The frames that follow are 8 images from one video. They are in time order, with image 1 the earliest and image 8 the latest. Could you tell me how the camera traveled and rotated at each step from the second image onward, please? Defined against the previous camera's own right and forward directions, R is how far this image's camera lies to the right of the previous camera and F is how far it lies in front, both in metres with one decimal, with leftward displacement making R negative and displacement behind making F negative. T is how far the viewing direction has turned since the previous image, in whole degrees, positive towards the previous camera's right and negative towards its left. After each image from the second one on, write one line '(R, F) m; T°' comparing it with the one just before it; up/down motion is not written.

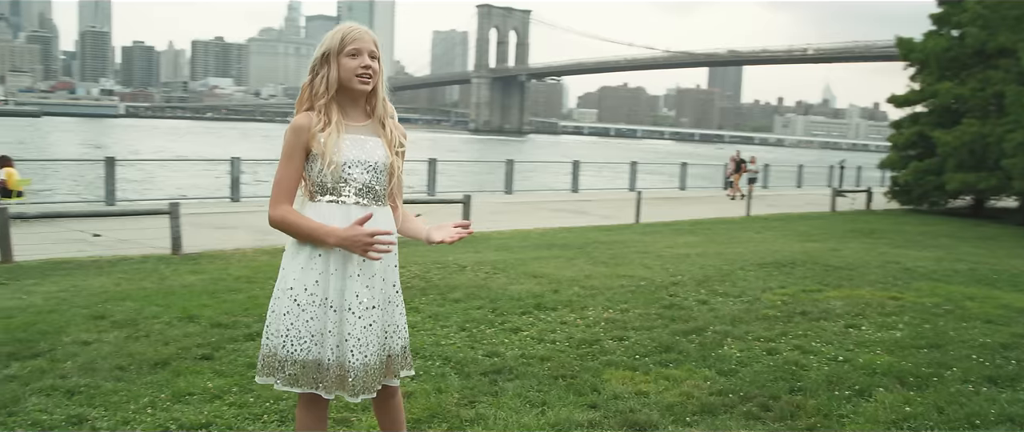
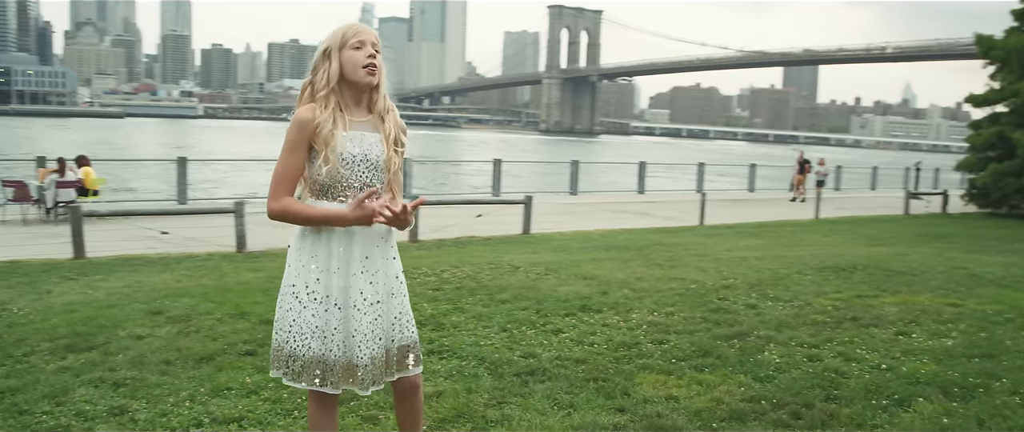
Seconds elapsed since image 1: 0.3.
(+0.3, 0.0) m; -5°
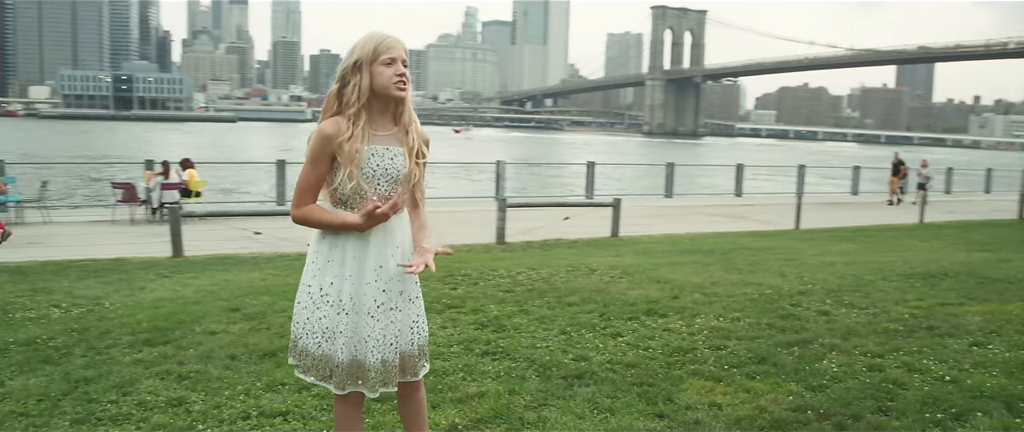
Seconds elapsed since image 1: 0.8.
(+0.5, 0.0) m; -7°
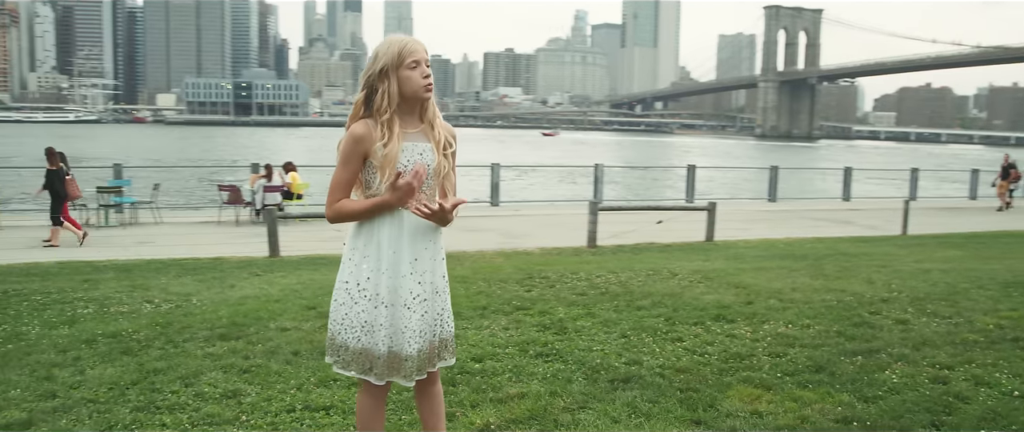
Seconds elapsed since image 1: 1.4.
(+0.5, 0.0) m; -8°
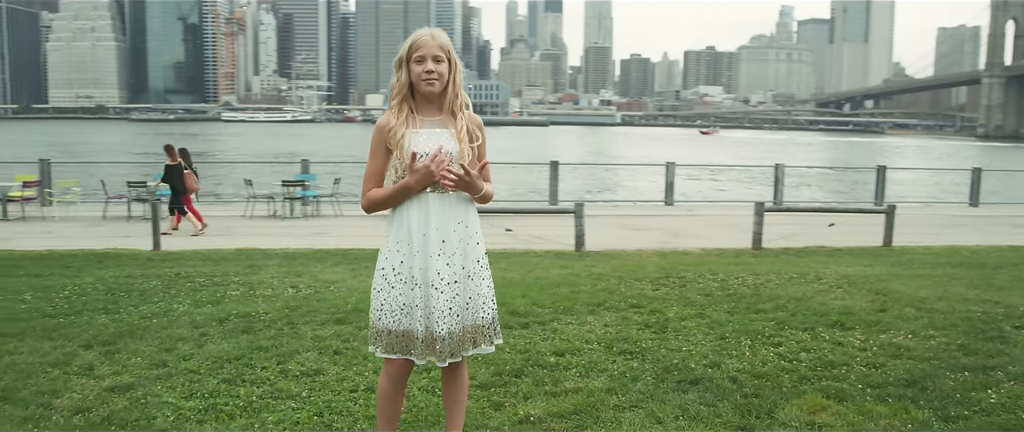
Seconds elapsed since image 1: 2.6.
(+1.1, +0.1) m; -14°
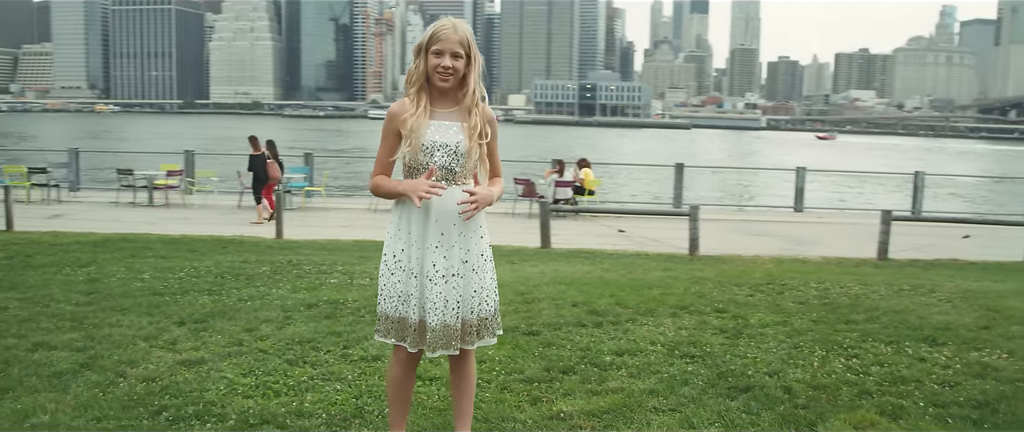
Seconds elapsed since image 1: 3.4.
(+0.7, +0.1) m; -10°
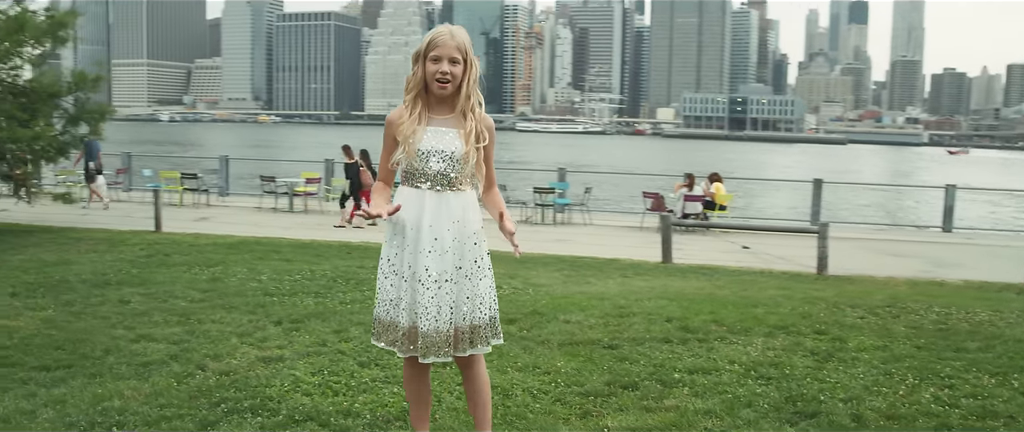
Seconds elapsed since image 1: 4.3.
(+0.7, +0.1) m; -10°
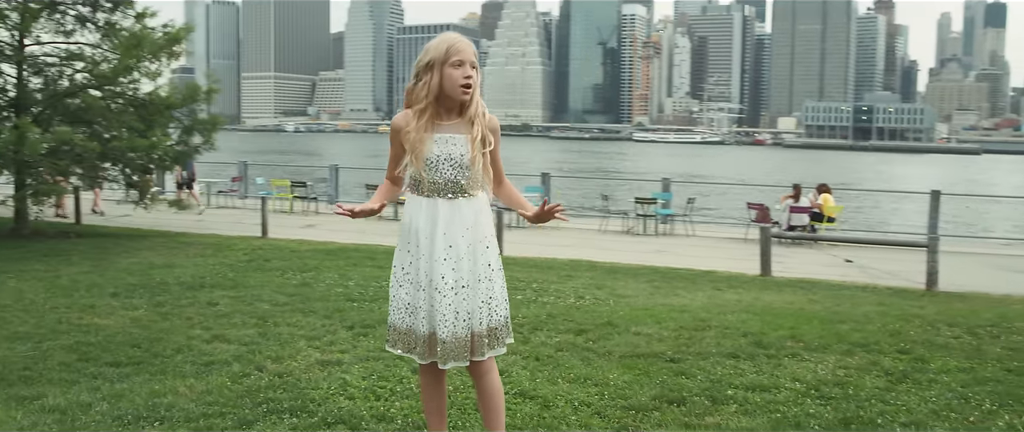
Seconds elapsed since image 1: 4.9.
(+0.5, +0.1) m; -8°
